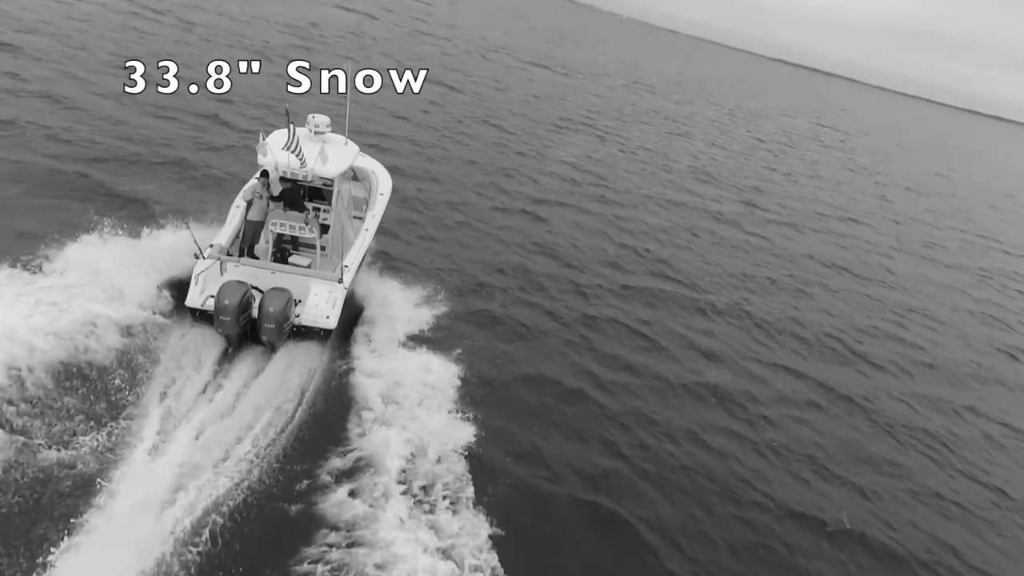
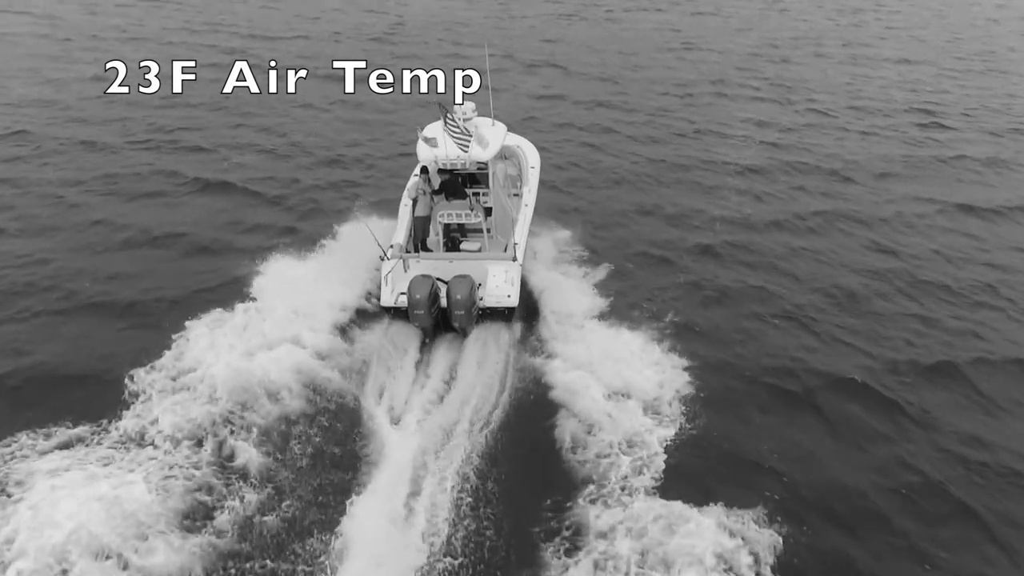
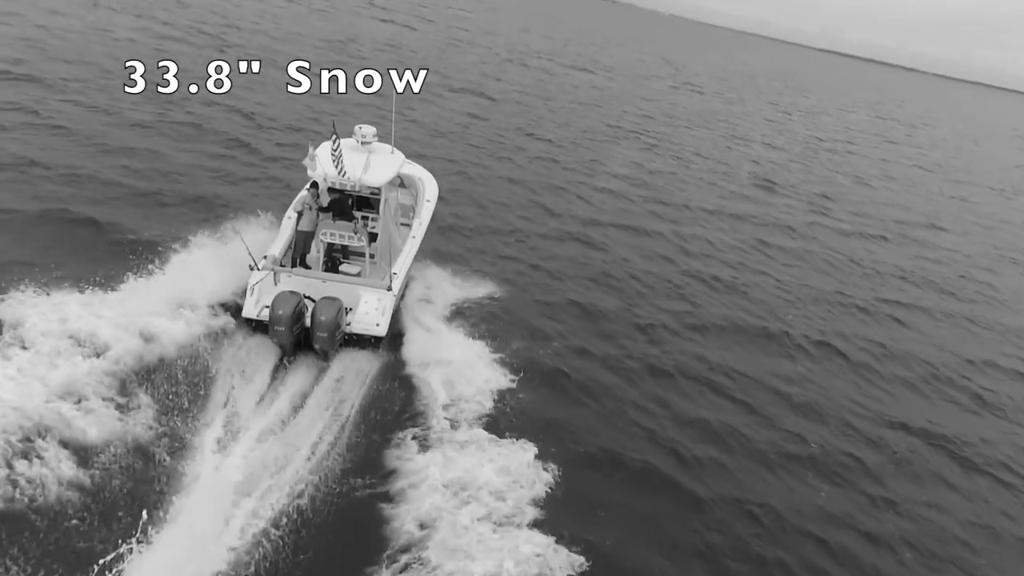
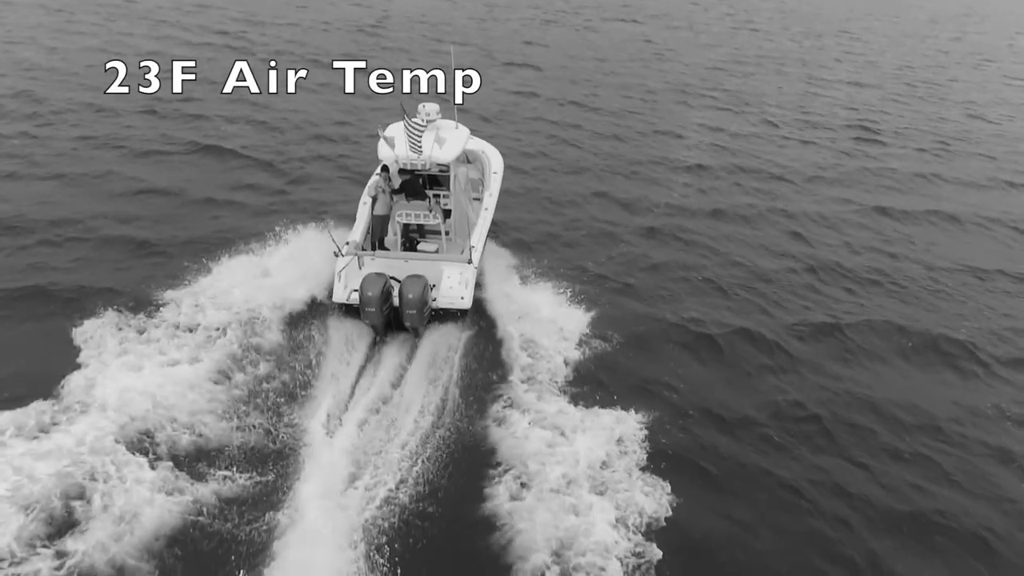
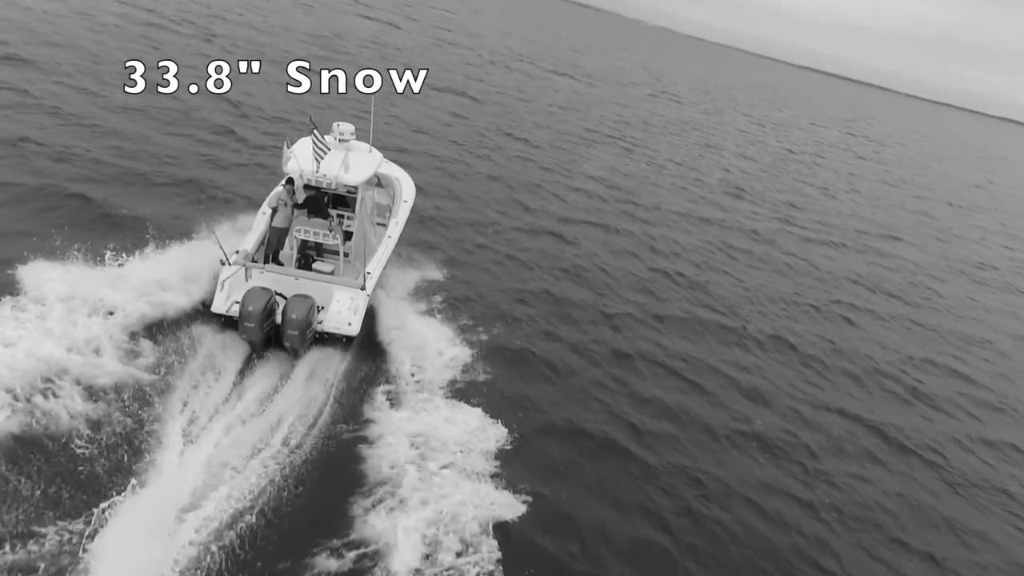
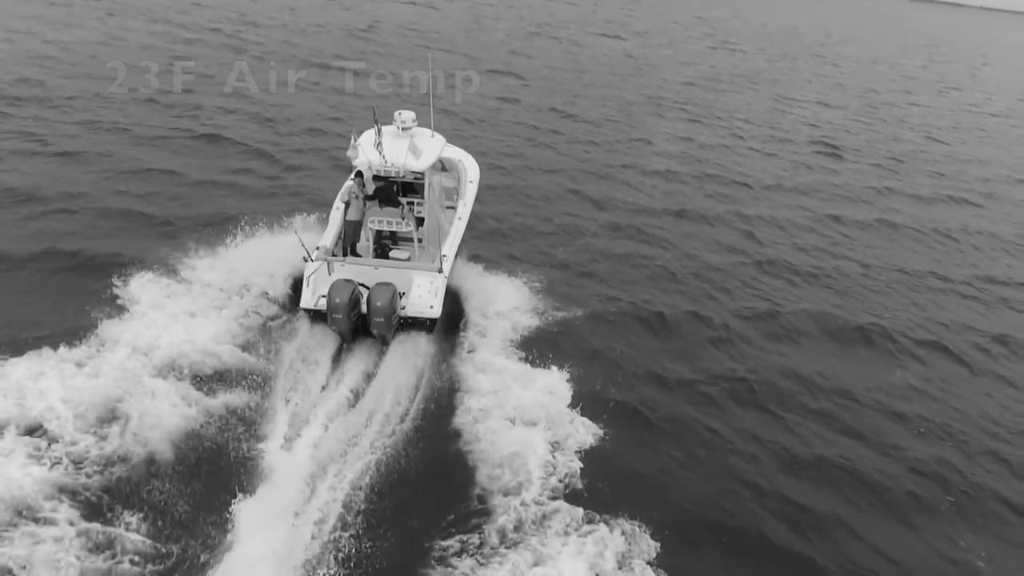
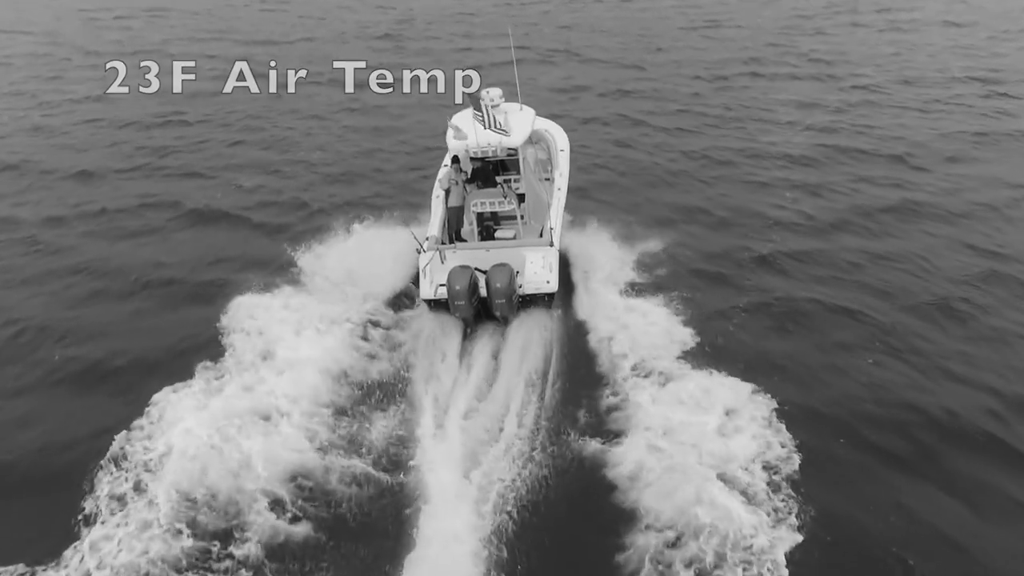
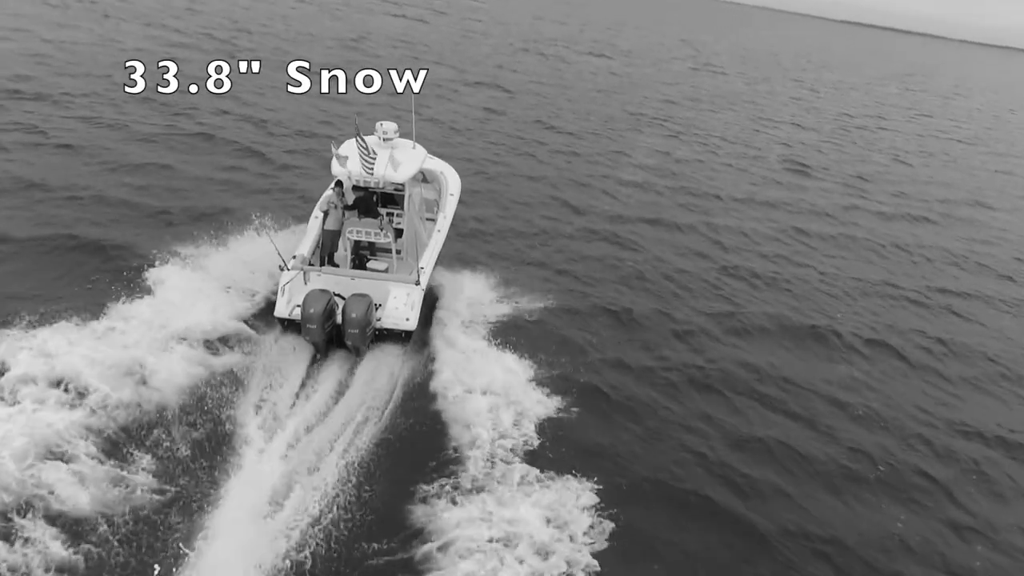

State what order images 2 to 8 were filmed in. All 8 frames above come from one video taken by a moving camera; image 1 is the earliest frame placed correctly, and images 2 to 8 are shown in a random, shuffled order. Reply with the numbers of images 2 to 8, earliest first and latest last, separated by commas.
5, 3, 8, 6, 4, 2, 7
